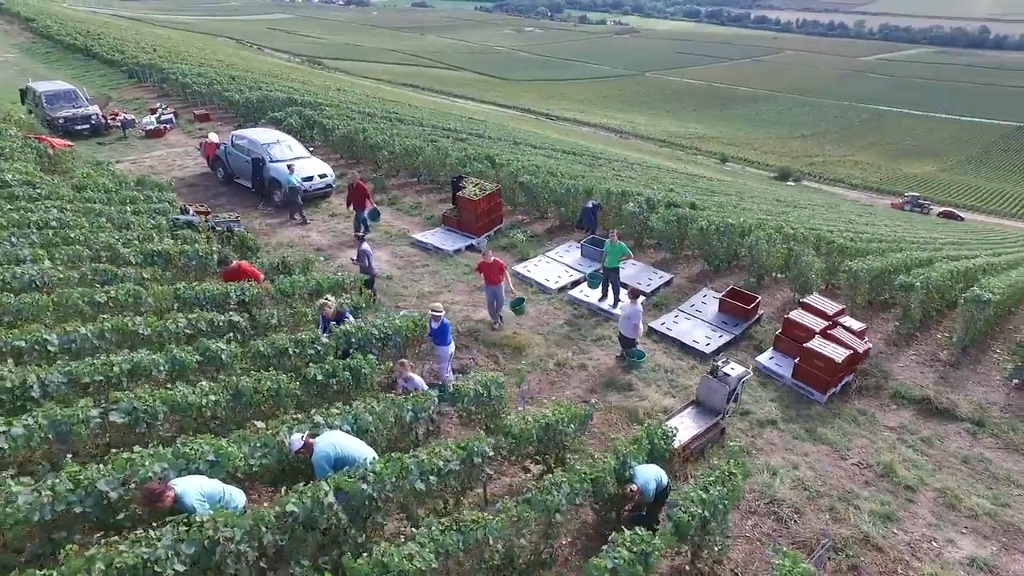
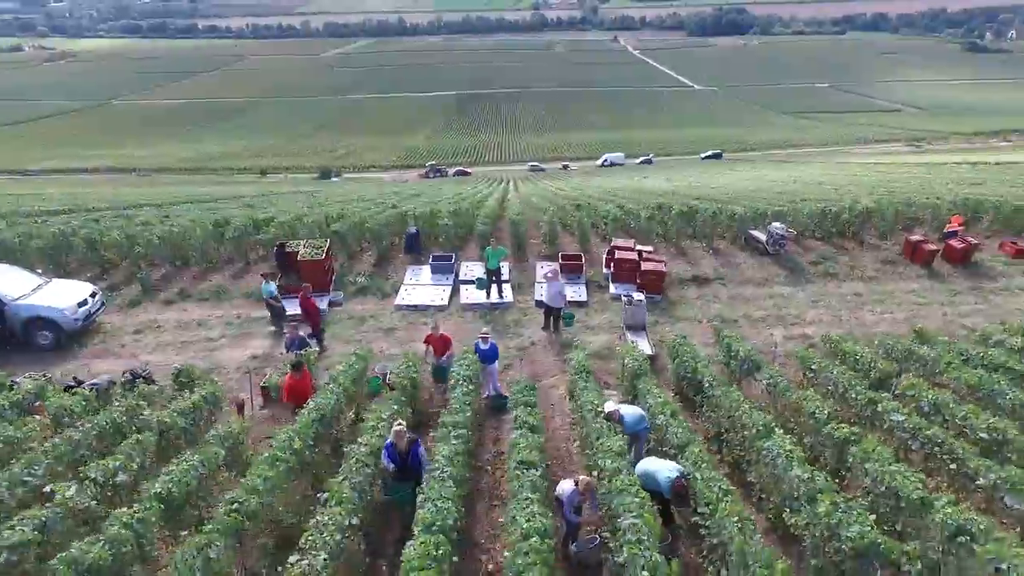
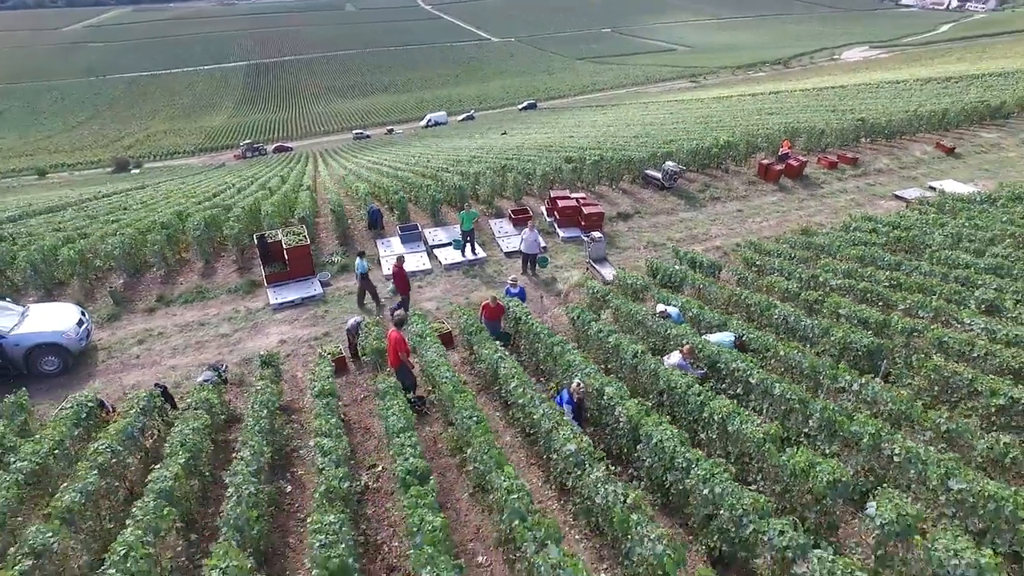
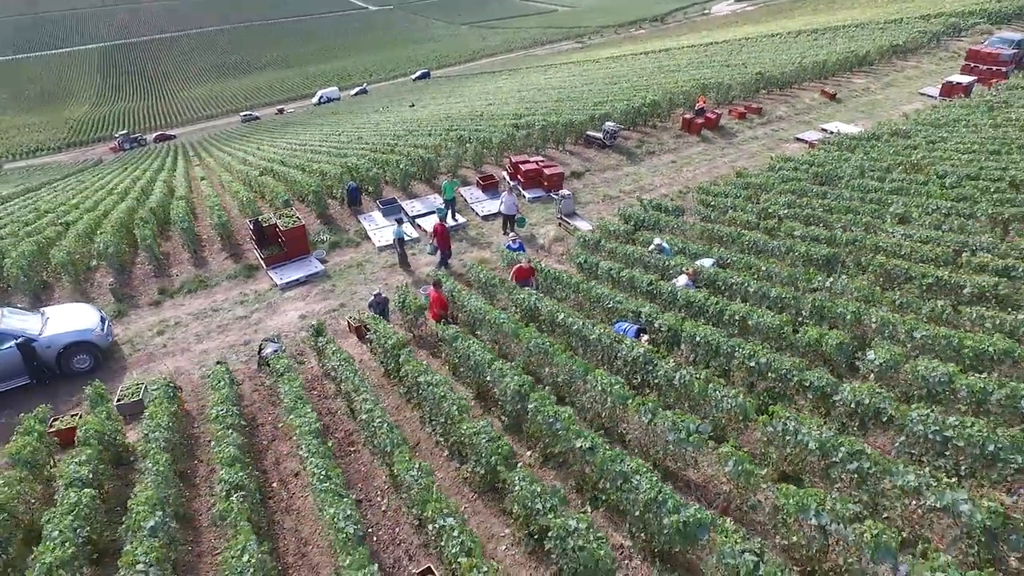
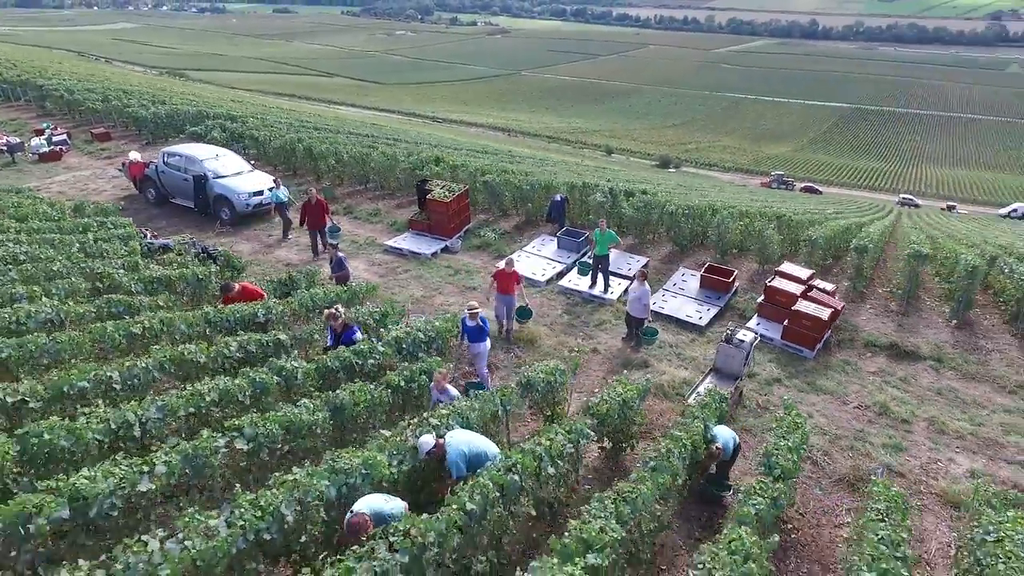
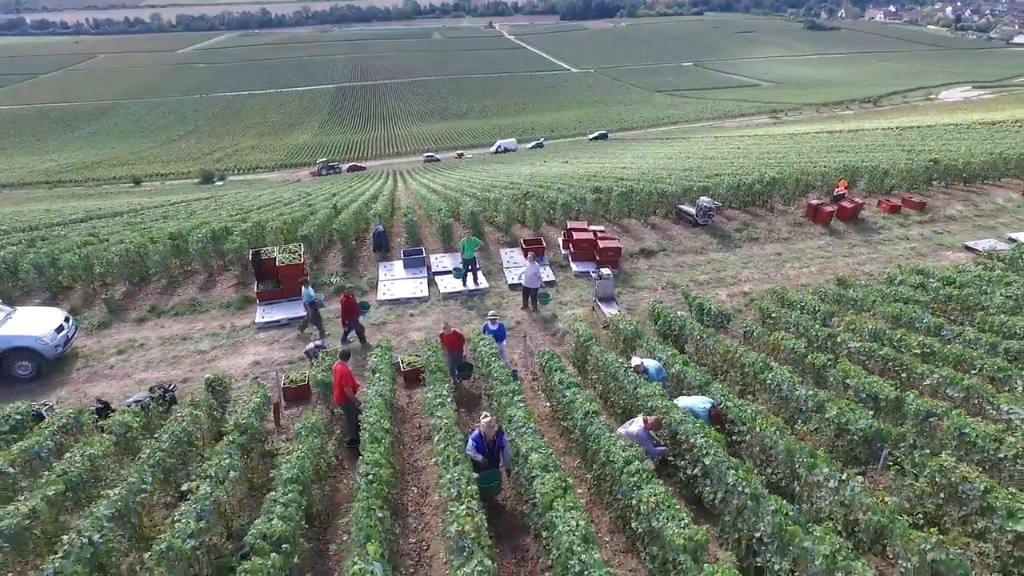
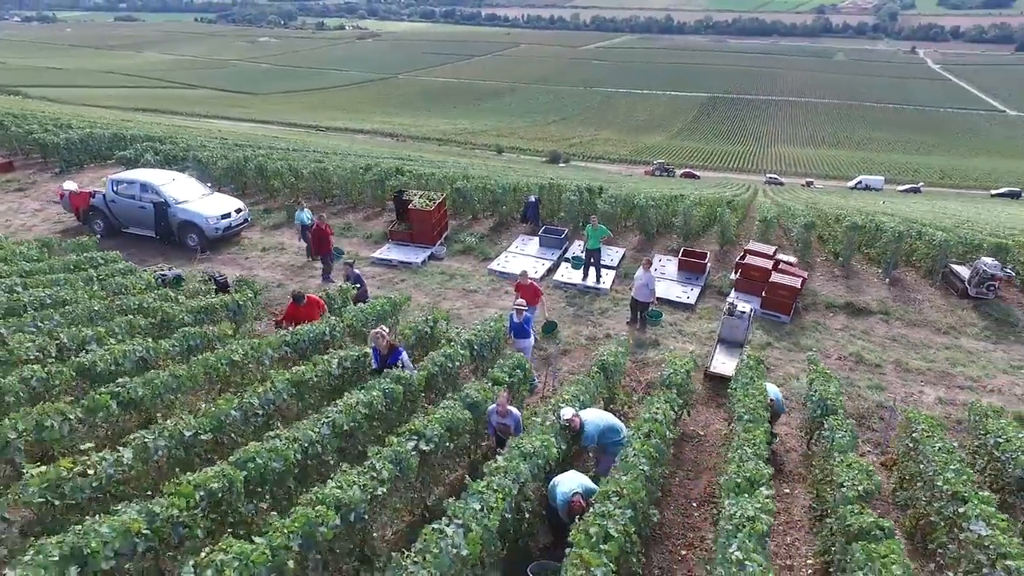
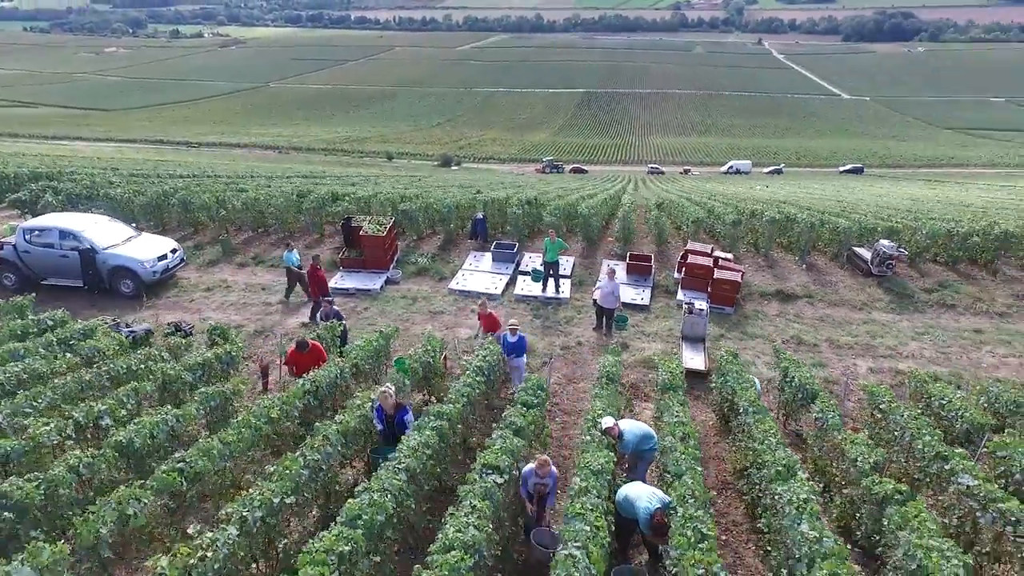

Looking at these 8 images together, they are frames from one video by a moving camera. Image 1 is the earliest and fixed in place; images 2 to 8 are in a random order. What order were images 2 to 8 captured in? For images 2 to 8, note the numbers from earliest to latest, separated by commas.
5, 7, 8, 2, 6, 3, 4
